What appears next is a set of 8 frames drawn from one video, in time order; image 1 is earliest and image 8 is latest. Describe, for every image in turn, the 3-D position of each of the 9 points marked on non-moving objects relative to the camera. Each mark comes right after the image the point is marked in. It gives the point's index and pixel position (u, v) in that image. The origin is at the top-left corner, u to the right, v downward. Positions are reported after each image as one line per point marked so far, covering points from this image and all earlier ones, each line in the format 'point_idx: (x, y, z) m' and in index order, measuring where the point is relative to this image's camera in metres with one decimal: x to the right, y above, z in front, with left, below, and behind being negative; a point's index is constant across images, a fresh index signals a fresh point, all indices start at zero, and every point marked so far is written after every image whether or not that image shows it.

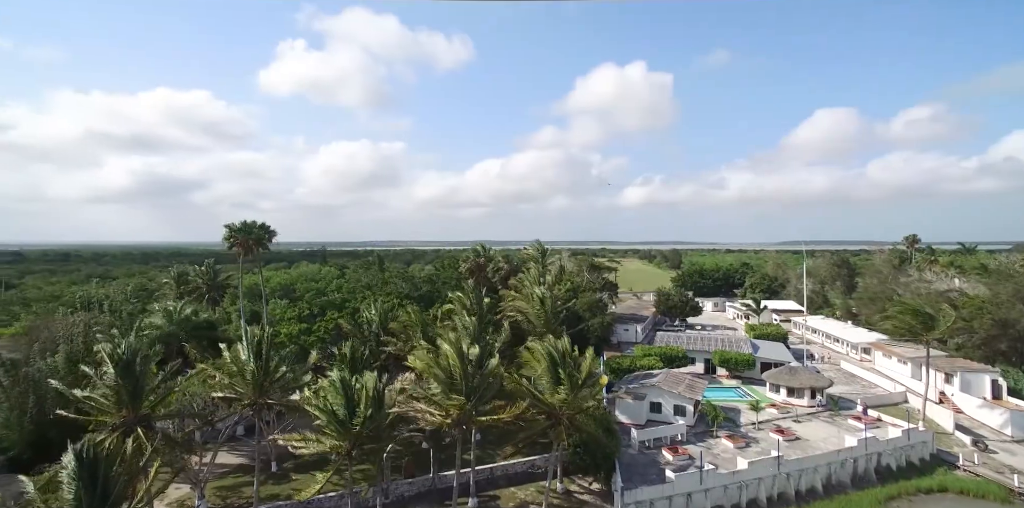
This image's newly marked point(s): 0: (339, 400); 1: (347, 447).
0: (-5.4, -4.6, +18.5) m
1: (-5.2, -6.1, +18.5) m
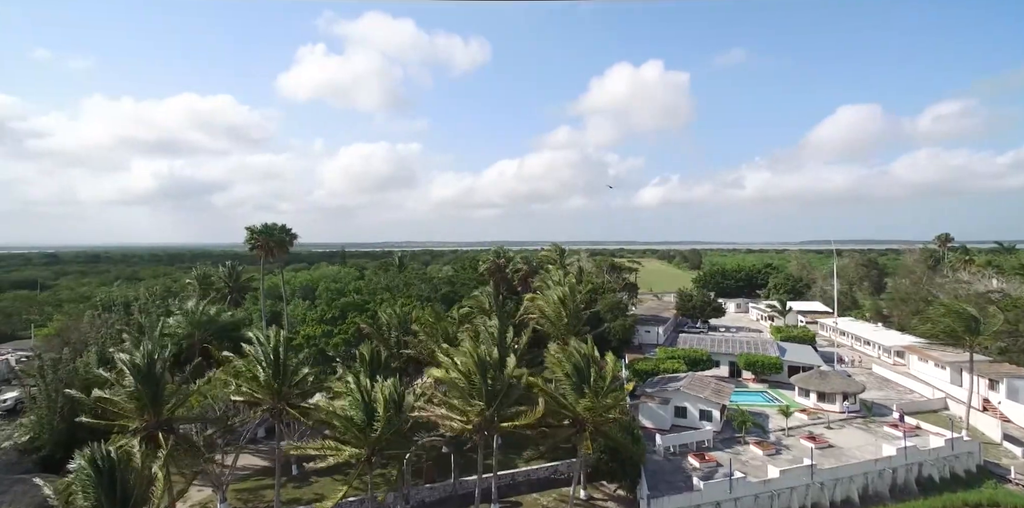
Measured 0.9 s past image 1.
0: (-4.7, -4.7, +18.1) m
1: (-4.5, -6.2, +18.0) m
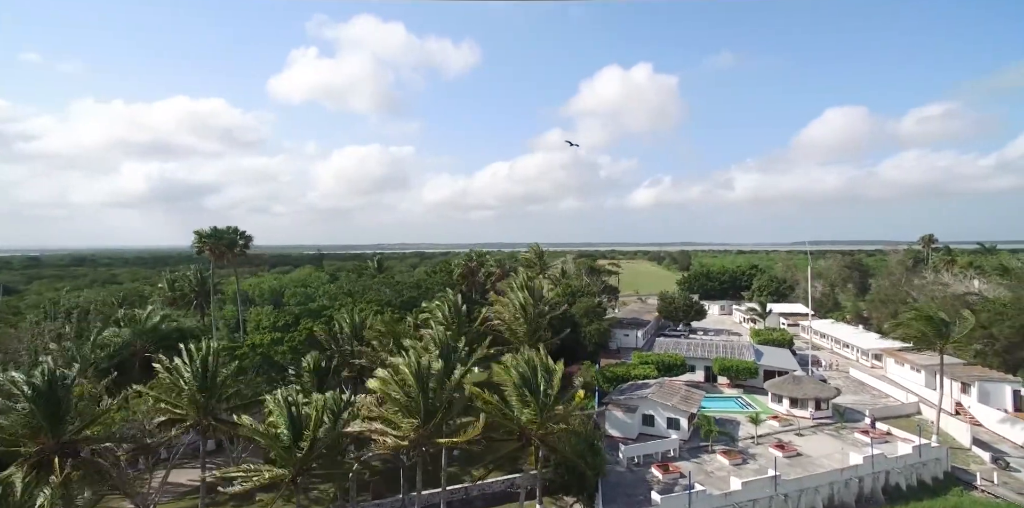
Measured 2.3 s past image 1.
0: (-6.6, -4.9, +16.9) m
1: (-6.4, -6.4, +16.9) m
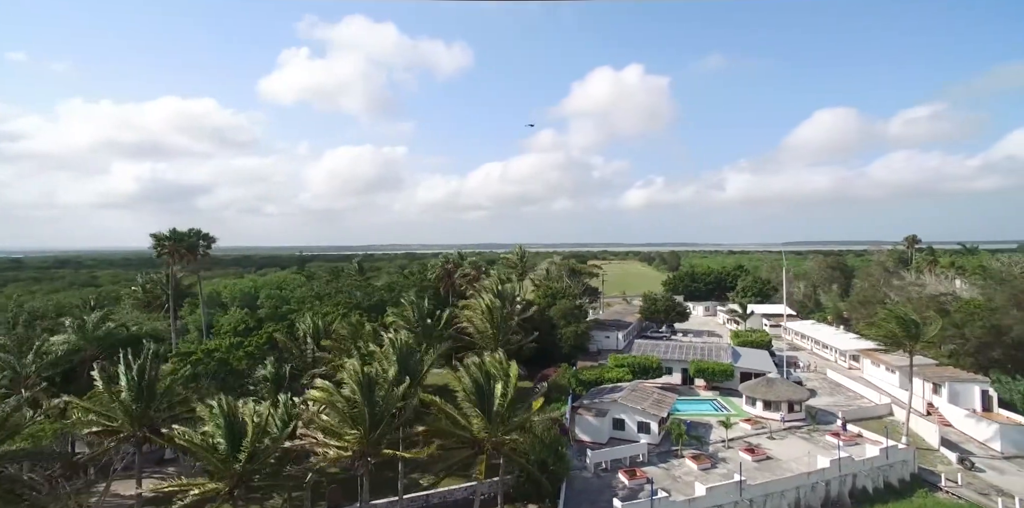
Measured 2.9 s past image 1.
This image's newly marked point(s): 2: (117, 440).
0: (-8.2, -5.0, +16.3) m
1: (-8.0, -6.5, +16.3) m
2: (-12.0, -5.7, +17.7) m
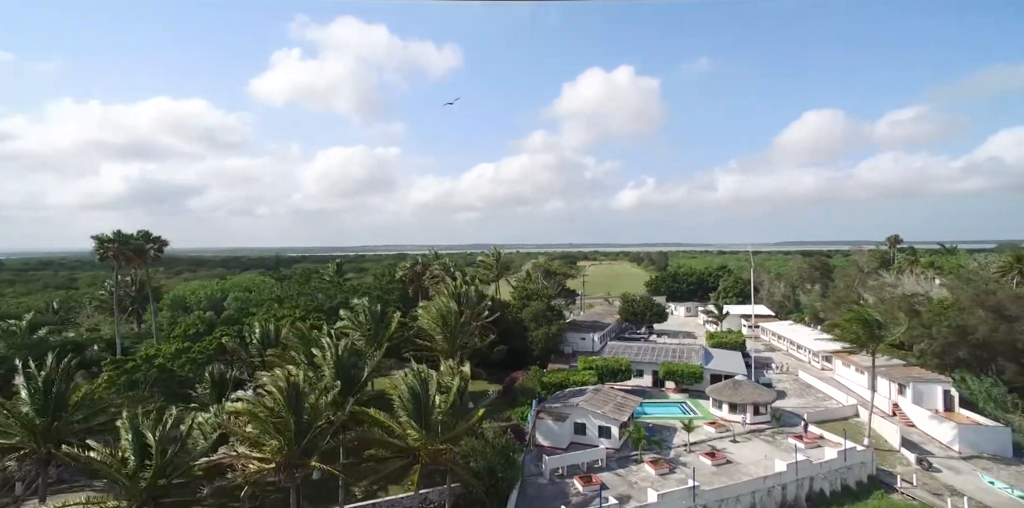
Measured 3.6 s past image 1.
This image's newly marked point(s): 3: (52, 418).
0: (-10.3, -5.1, +15.6) m
1: (-10.0, -6.7, +15.6) m
2: (-14.1, -5.8, +16.9) m
3: (-13.2, -4.7, +16.9) m
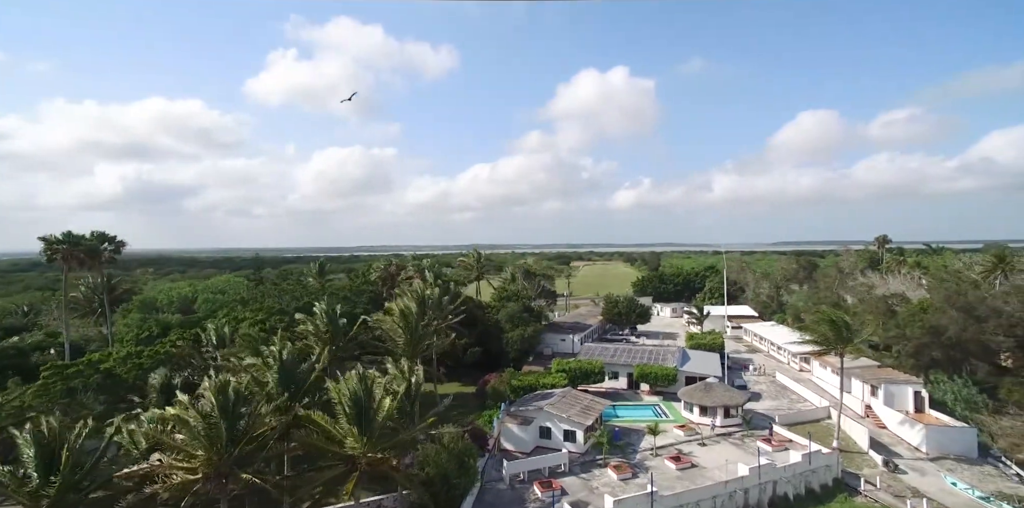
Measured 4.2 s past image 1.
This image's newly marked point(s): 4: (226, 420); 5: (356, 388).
0: (-12.1, -5.2, +15.0) m
1: (-11.9, -6.7, +15.0) m
2: (-16.0, -5.9, +16.3) m
3: (-15.1, -4.8, +16.2) m
4: (-8.3, -4.8, +17.0) m
5: (-5.1, -4.4, +19.0) m
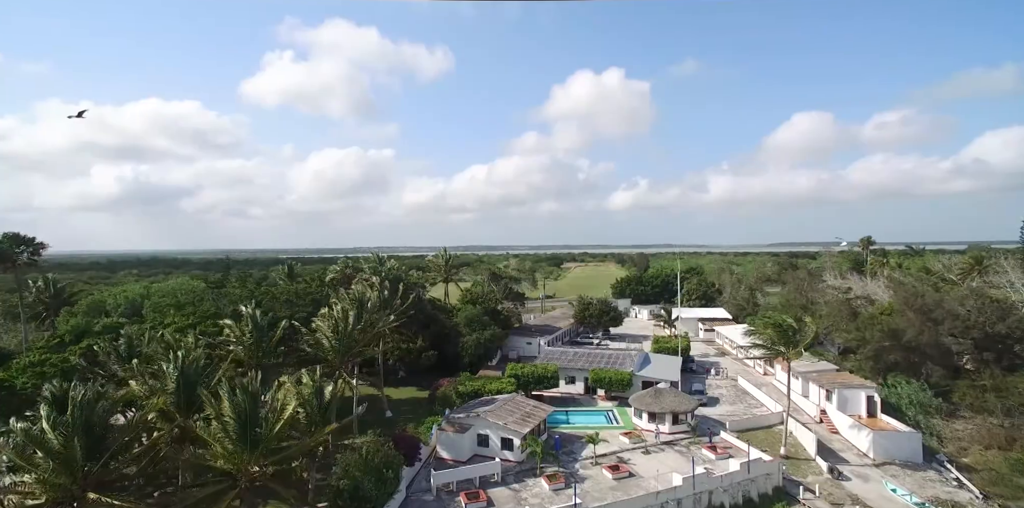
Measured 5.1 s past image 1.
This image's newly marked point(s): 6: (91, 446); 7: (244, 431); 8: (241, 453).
0: (-15.4, -5.3, +13.8) m
1: (-15.1, -6.8, +13.8) m
2: (-19.2, -6.0, +15.0) m
3: (-18.4, -4.9, +15.0) m
4: (-11.6, -4.9, +15.9) m
5: (-8.4, -4.5, +17.9) m
6: (-11.5, -5.4, +15.9) m
7: (-8.2, -5.4, +17.9) m
8: (-8.2, -6.1, +17.8) m
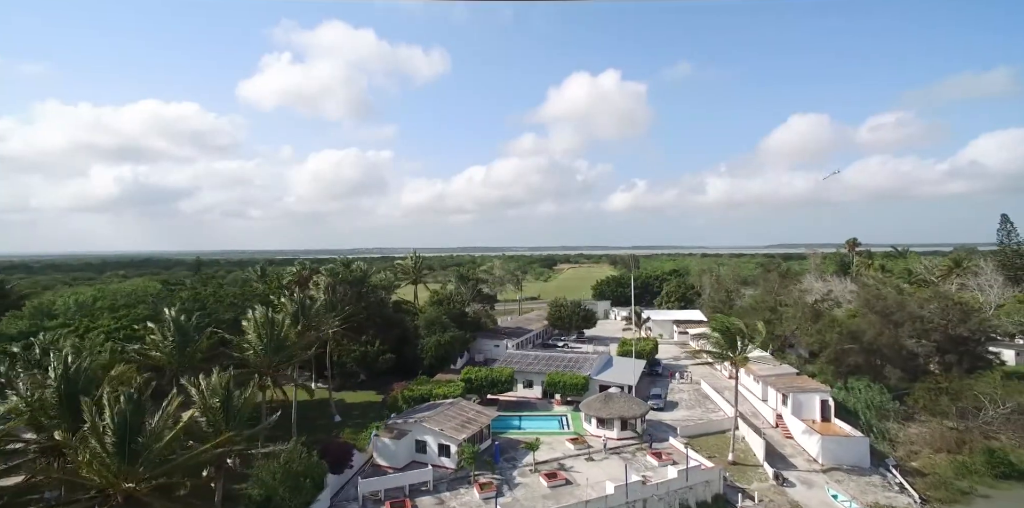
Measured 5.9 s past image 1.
0: (-18.5, -5.3, +12.8) m
1: (-18.3, -6.8, +12.8) m
2: (-22.4, -6.0, +14.0) m
3: (-21.5, -4.9, +14.0) m
4: (-14.7, -5.0, +14.9) m
5: (-11.6, -4.5, +17.0) m
6: (-14.7, -5.4, +14.9) m
7: (-11.3, -5.4, +16.9) m
8: (-11.4, -6.1, +16.8) m
